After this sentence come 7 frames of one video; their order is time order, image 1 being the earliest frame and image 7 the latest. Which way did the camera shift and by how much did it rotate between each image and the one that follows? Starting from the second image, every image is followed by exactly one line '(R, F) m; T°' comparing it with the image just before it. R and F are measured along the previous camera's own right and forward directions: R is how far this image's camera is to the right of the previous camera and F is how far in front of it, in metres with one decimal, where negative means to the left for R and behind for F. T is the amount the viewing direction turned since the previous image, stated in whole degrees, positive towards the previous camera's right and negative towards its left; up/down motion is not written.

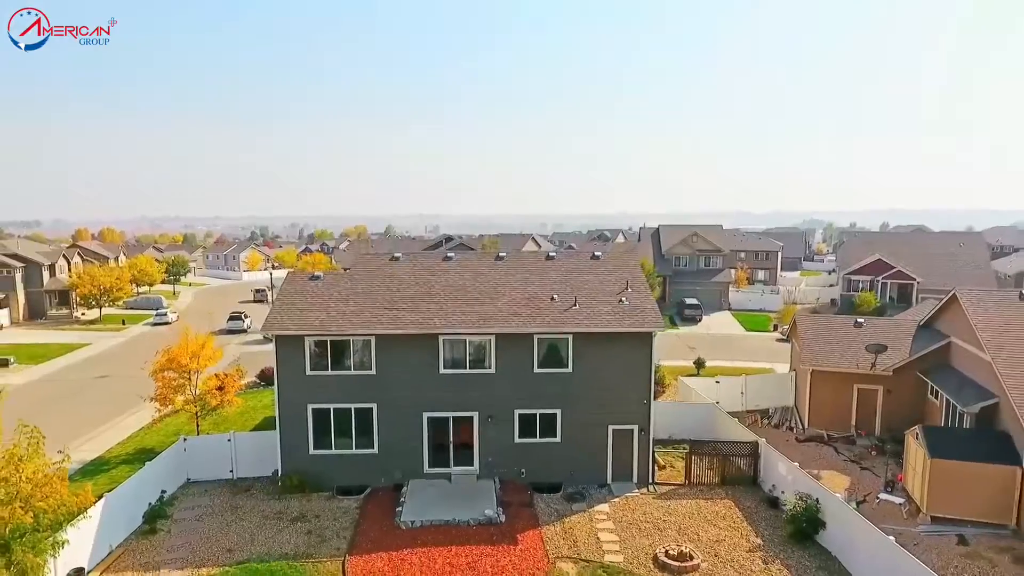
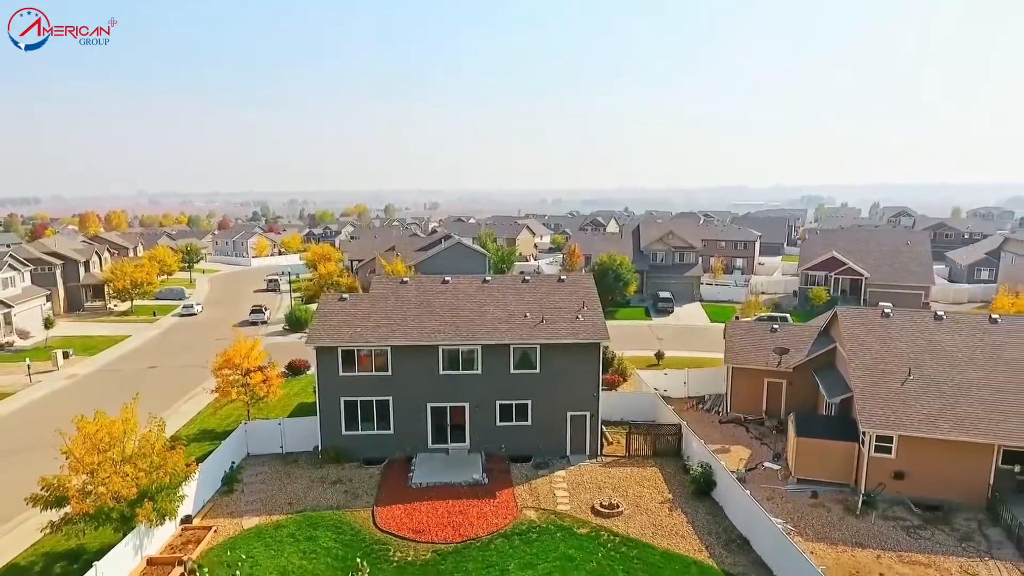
(+0.3, -2.9) m; 0°
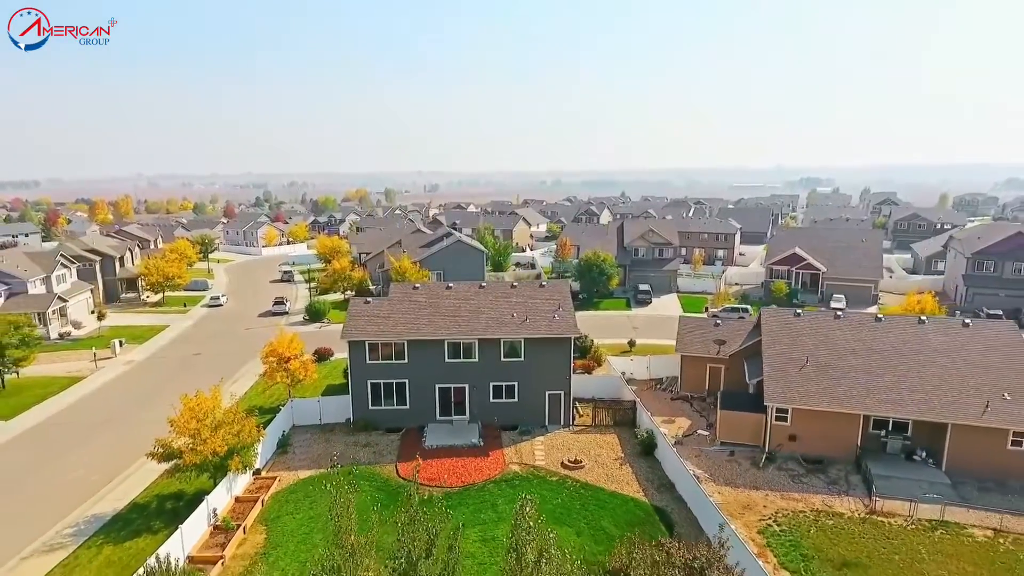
(+0.2, -3.3) m; 0°
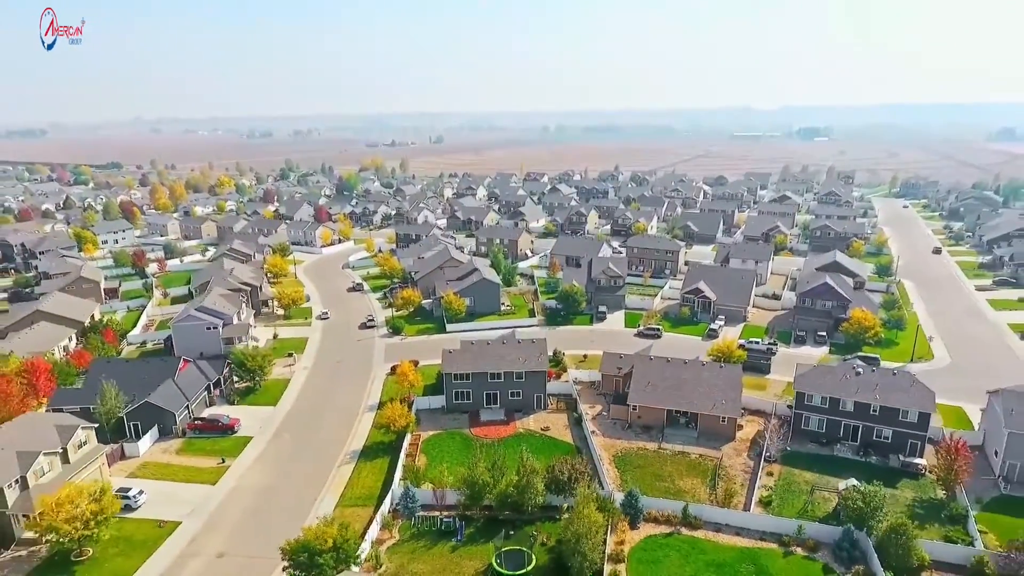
(-0.2, -17.7) m; 0°
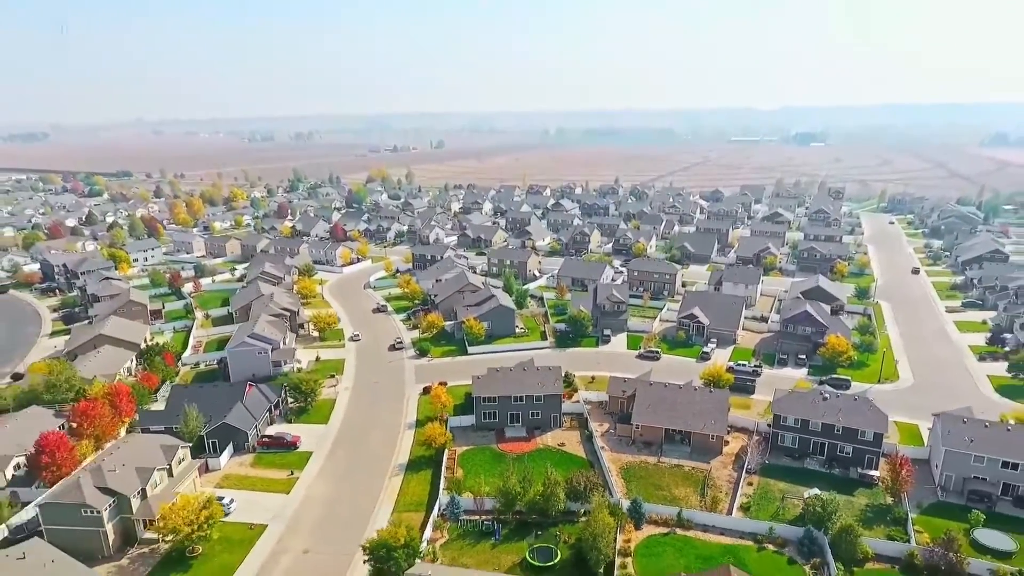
(-1.3, -5.7) m; 0°
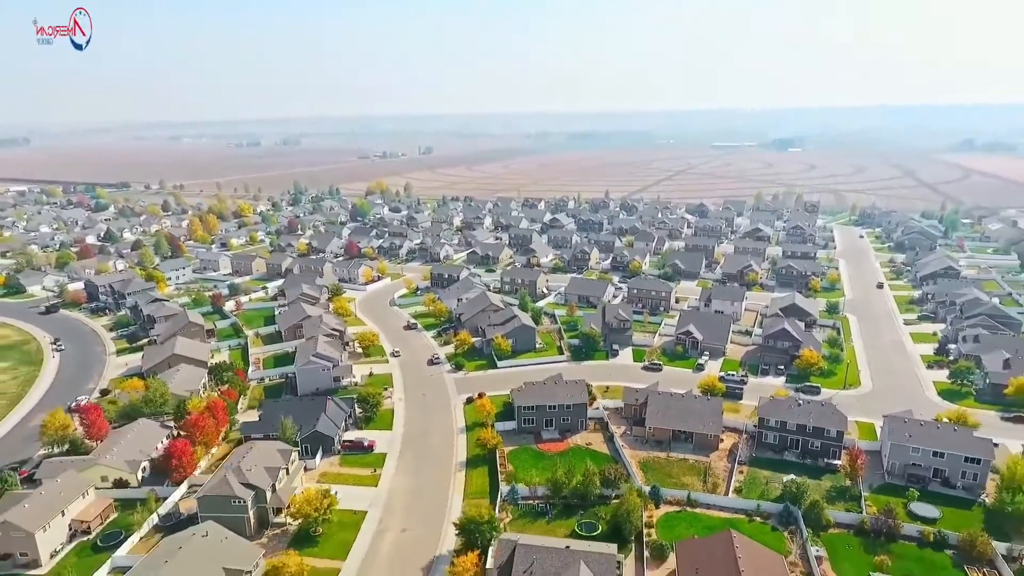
(-3.9, -8.7) m; +2°
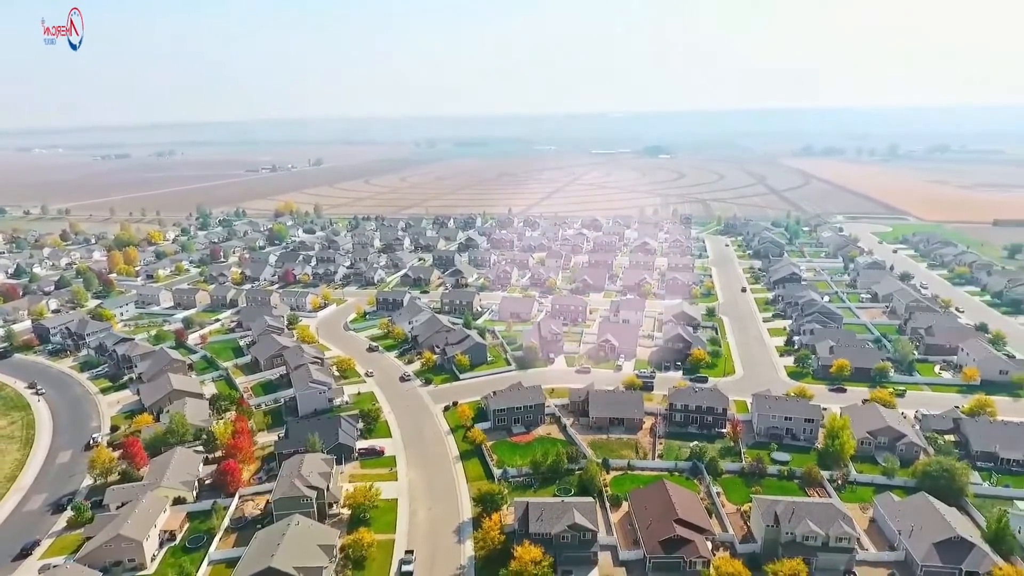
(-8.1, -13.8) m; +10°
